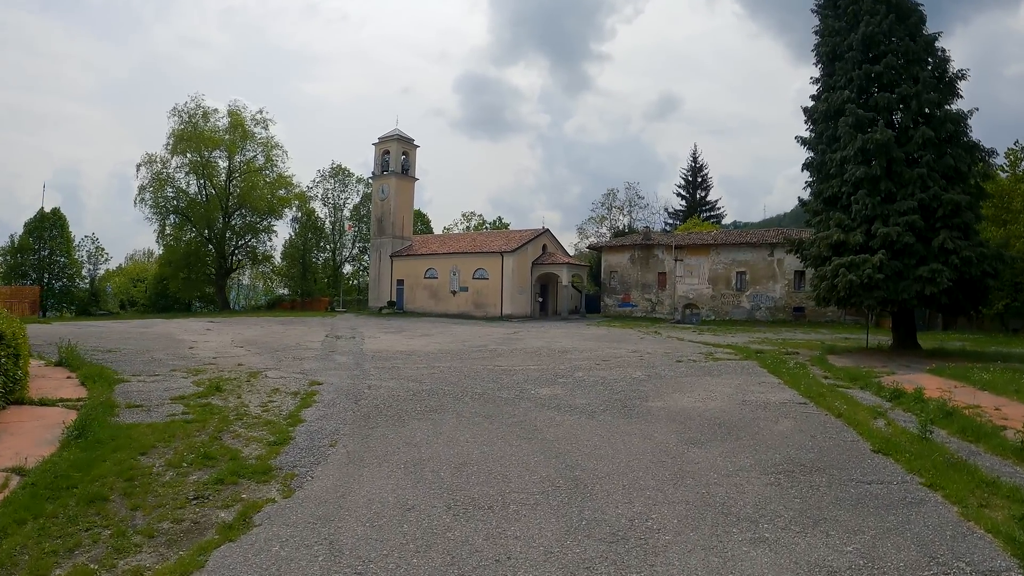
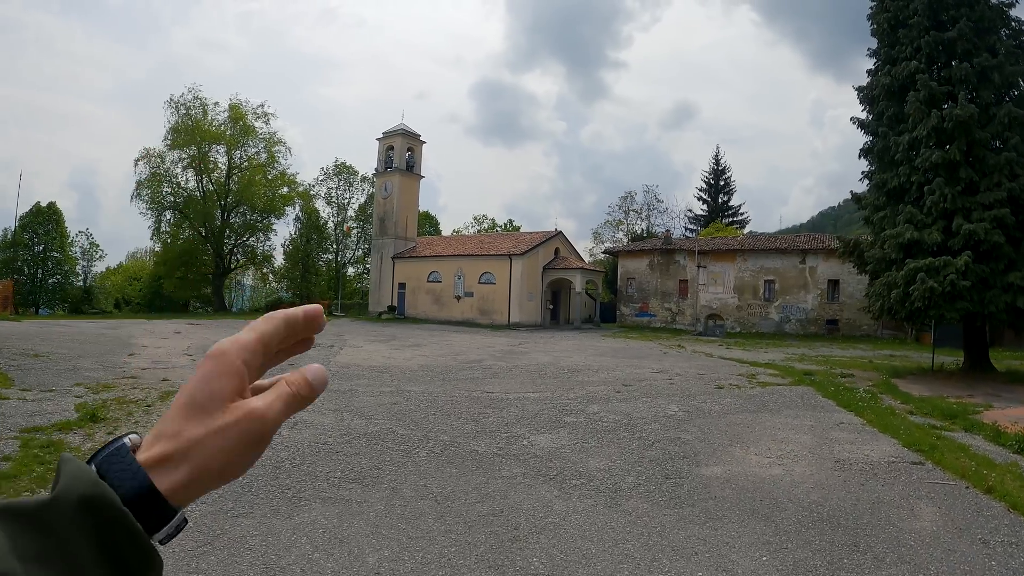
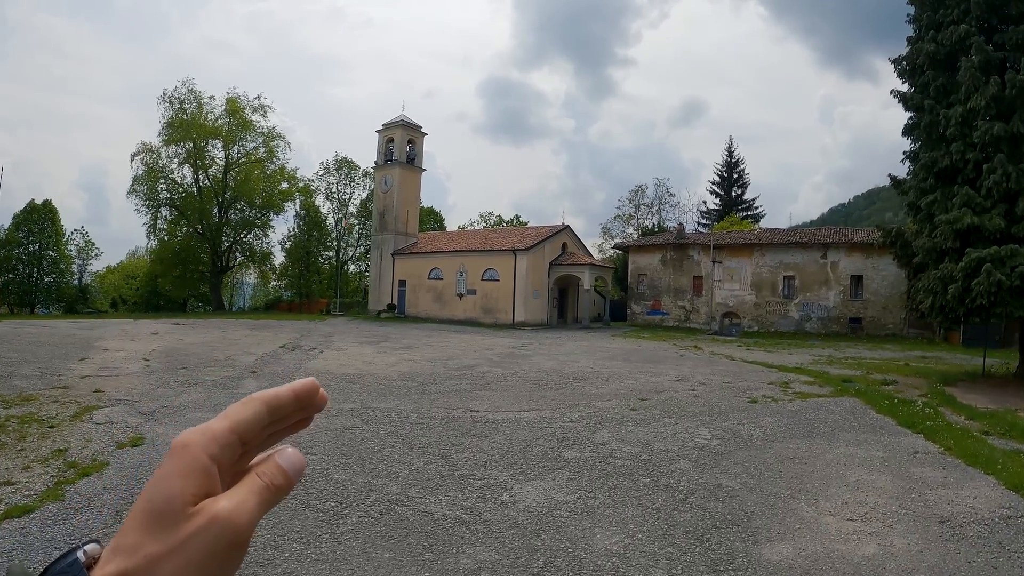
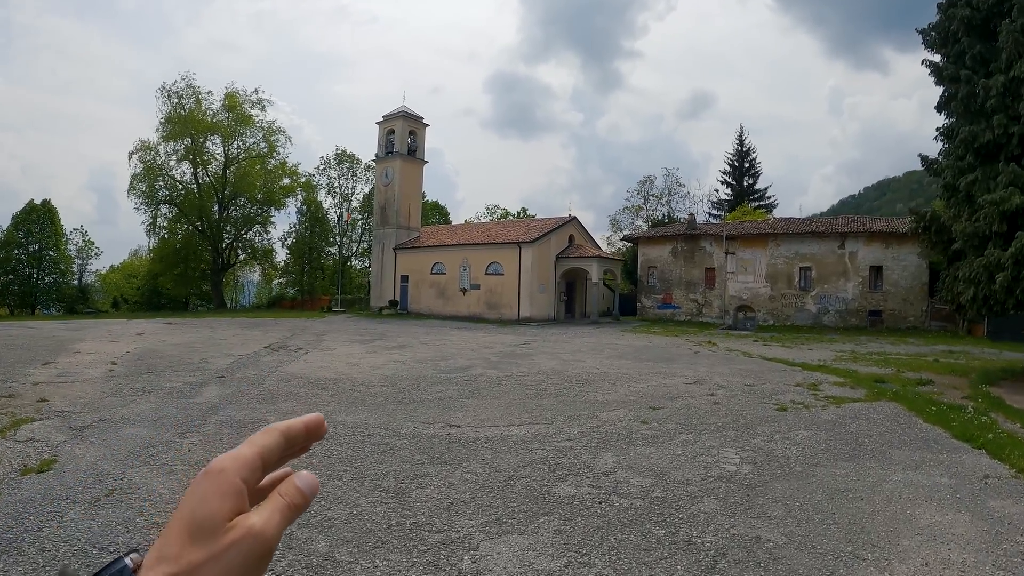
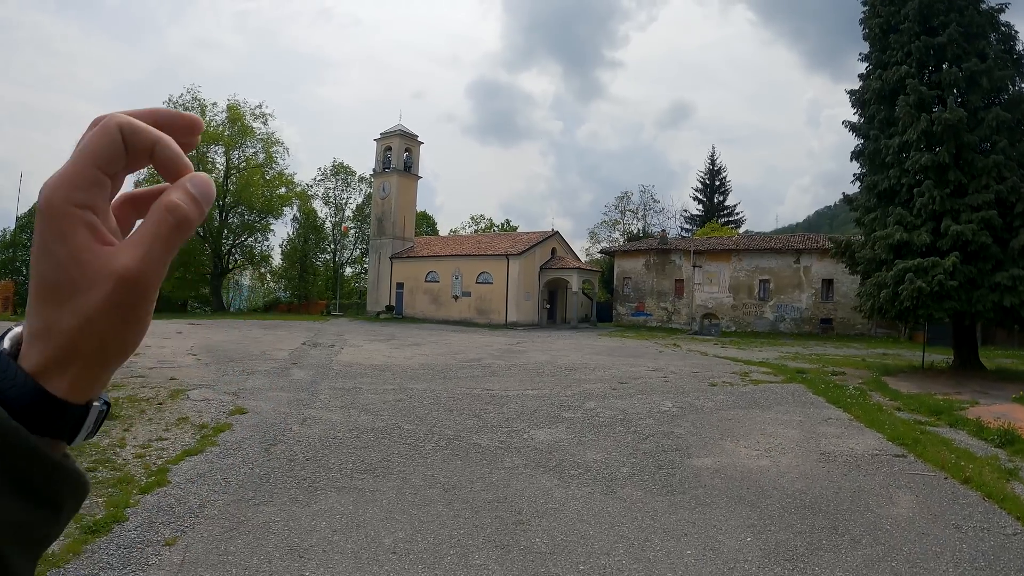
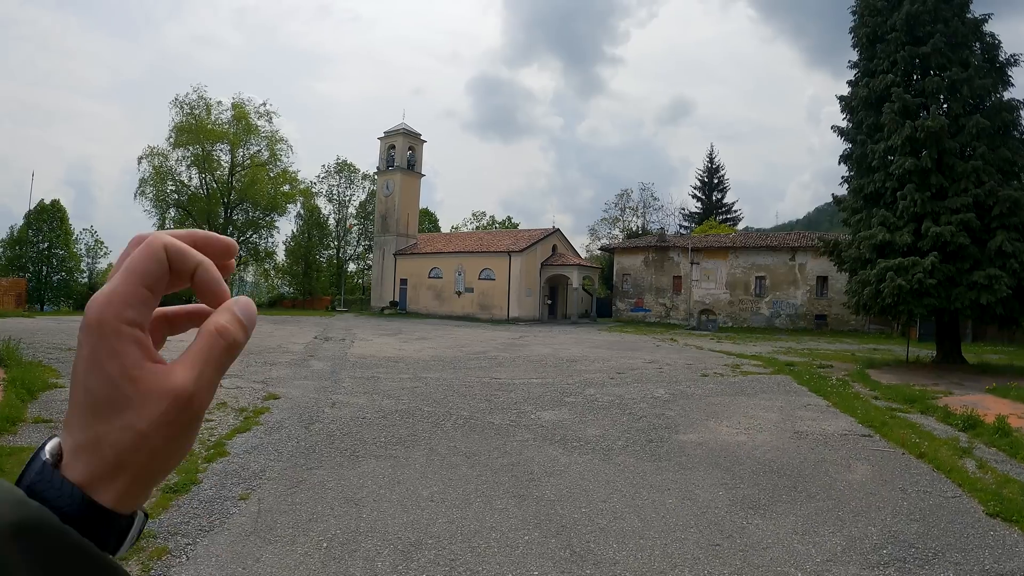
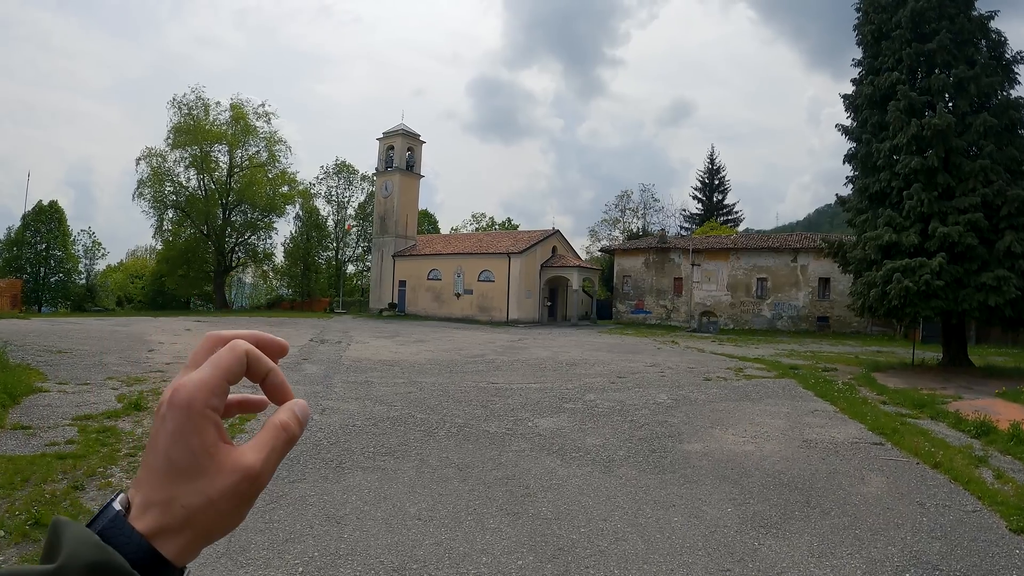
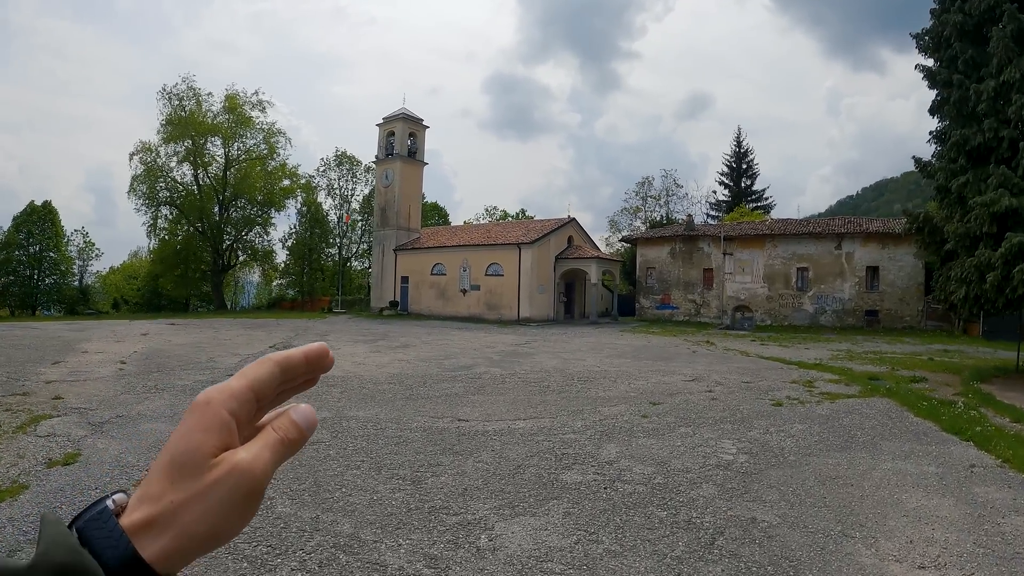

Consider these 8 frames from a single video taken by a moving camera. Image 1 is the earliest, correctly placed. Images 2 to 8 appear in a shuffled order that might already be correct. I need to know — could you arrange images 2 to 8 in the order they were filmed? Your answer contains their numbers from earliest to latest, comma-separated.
6, 7, 5, 2, 3, 8, 4
